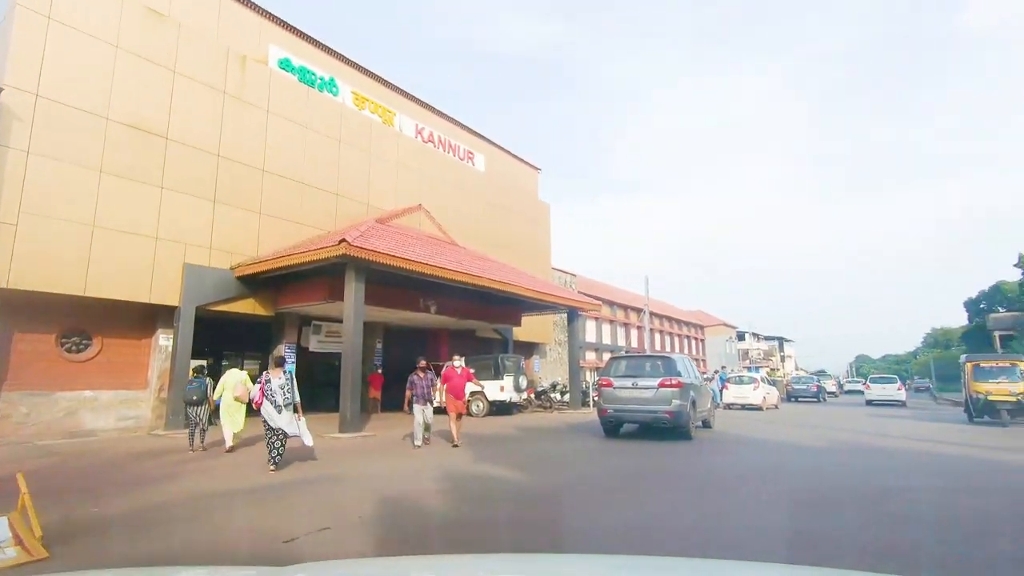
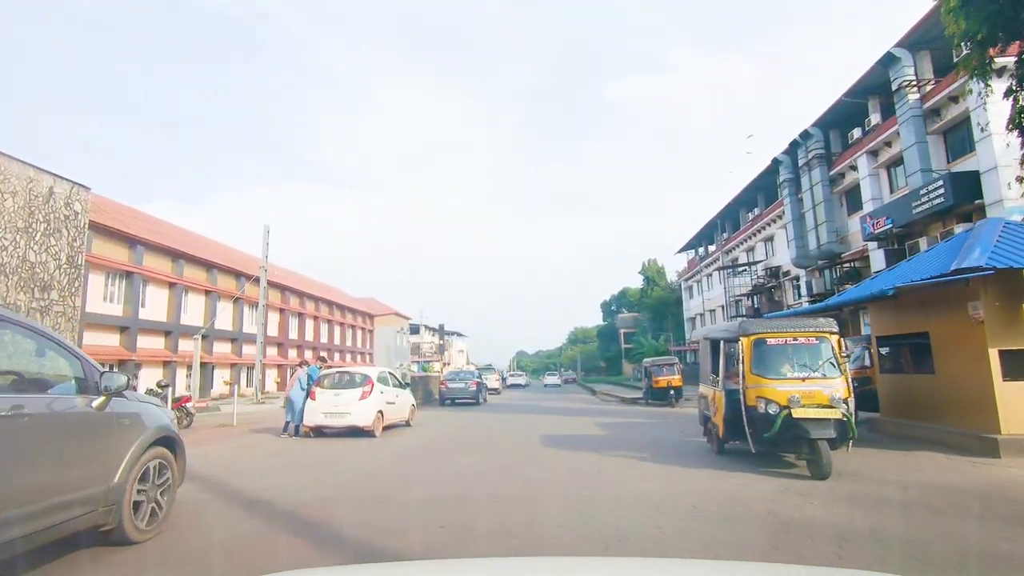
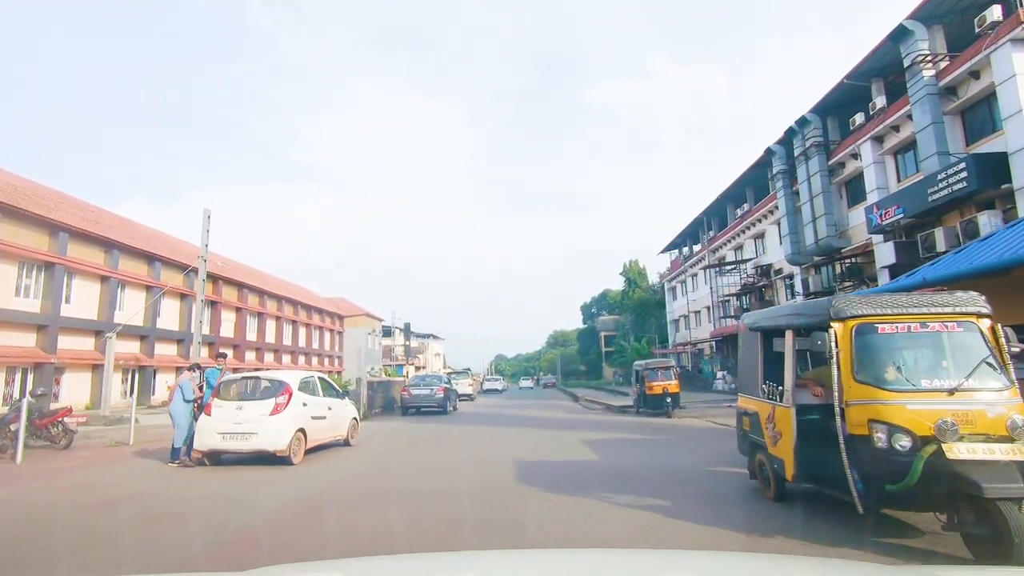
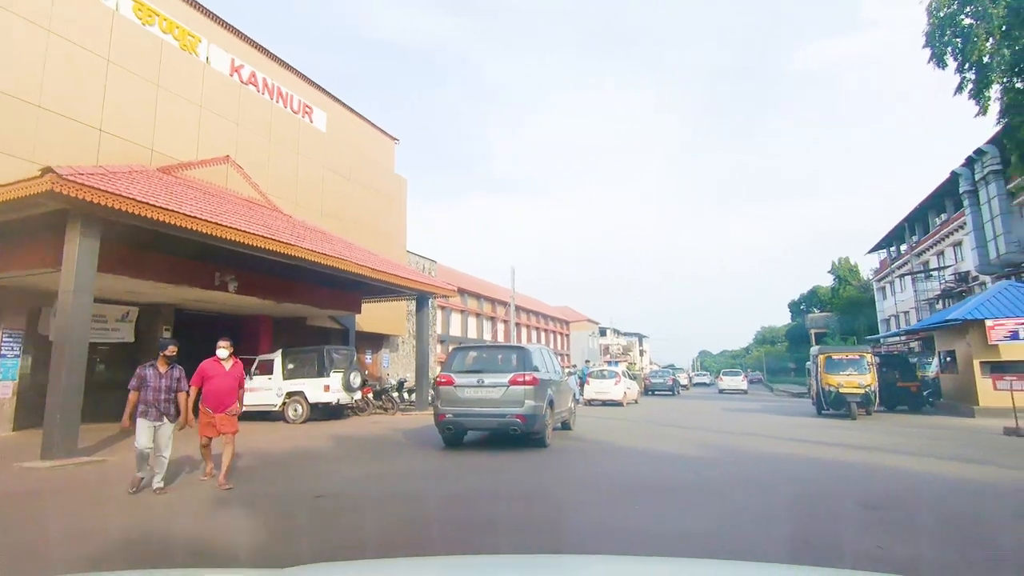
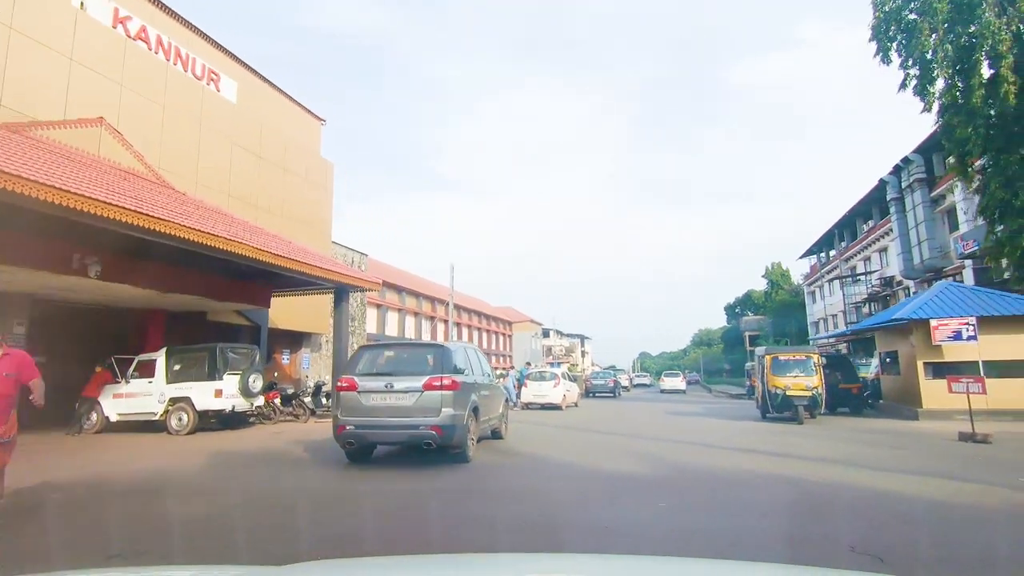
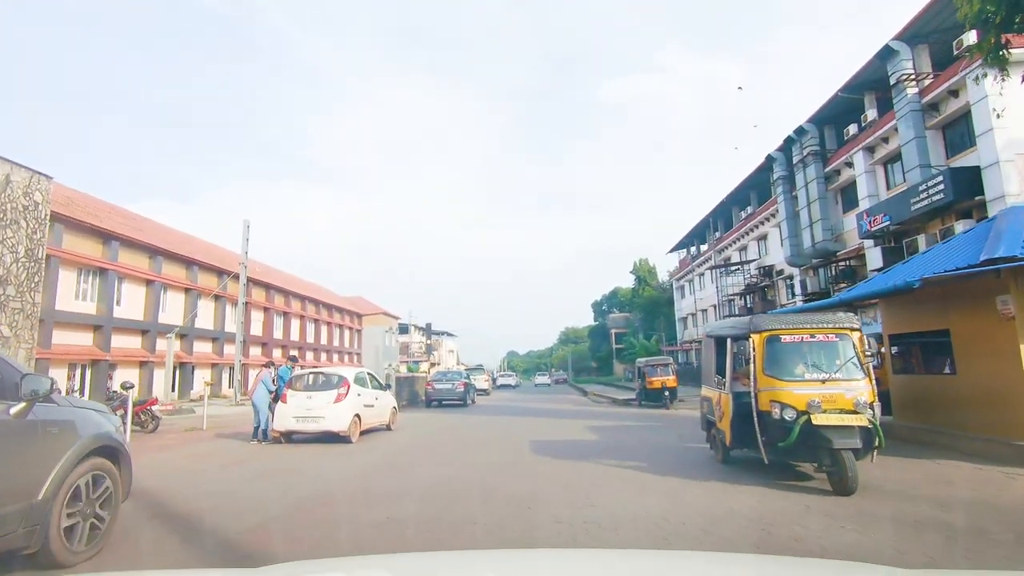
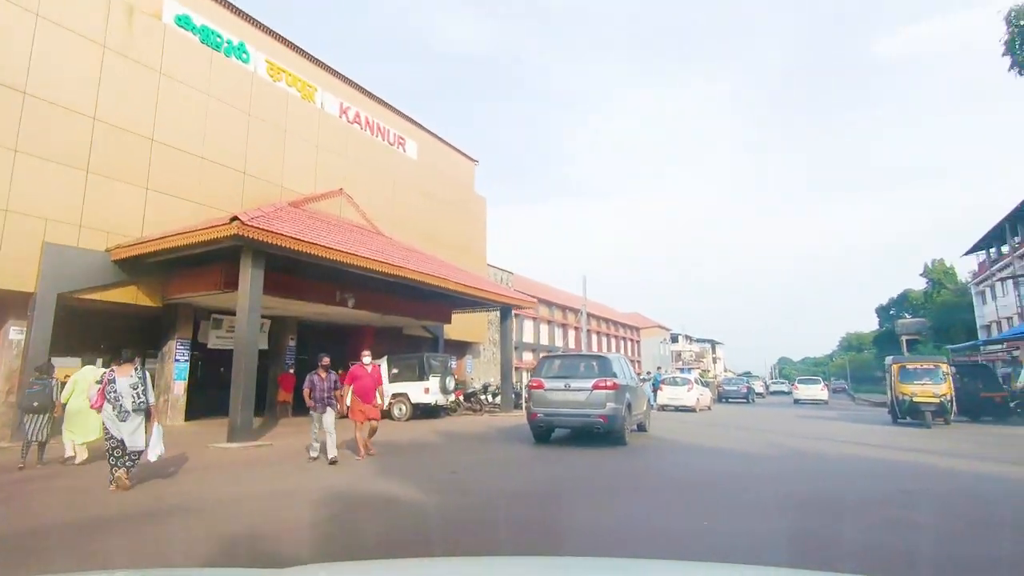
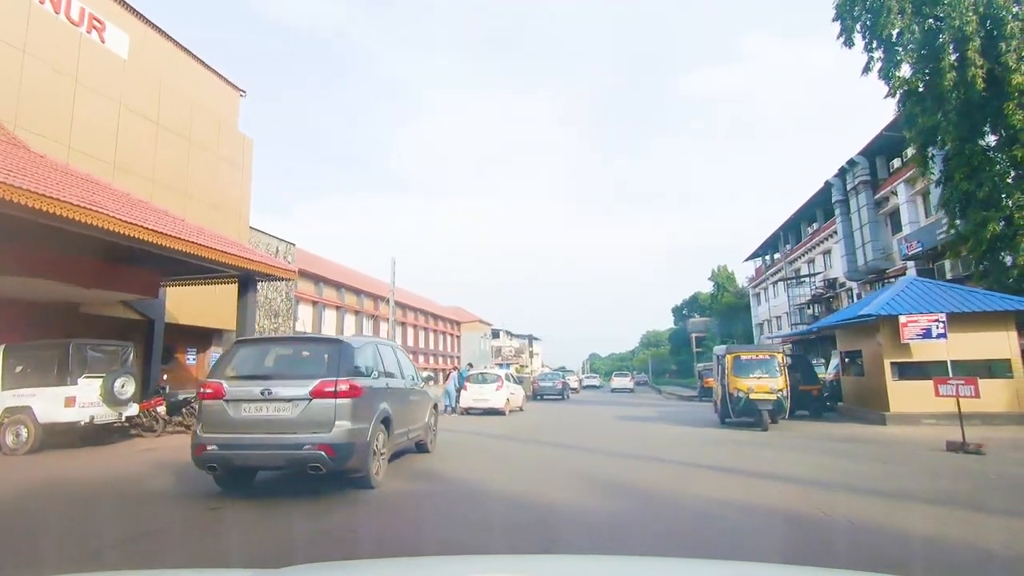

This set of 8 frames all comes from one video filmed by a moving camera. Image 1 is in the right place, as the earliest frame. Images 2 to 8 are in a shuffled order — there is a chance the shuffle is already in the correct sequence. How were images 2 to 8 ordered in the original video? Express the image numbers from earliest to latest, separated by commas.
7, 4, 5, 8, 2, 6, 3
